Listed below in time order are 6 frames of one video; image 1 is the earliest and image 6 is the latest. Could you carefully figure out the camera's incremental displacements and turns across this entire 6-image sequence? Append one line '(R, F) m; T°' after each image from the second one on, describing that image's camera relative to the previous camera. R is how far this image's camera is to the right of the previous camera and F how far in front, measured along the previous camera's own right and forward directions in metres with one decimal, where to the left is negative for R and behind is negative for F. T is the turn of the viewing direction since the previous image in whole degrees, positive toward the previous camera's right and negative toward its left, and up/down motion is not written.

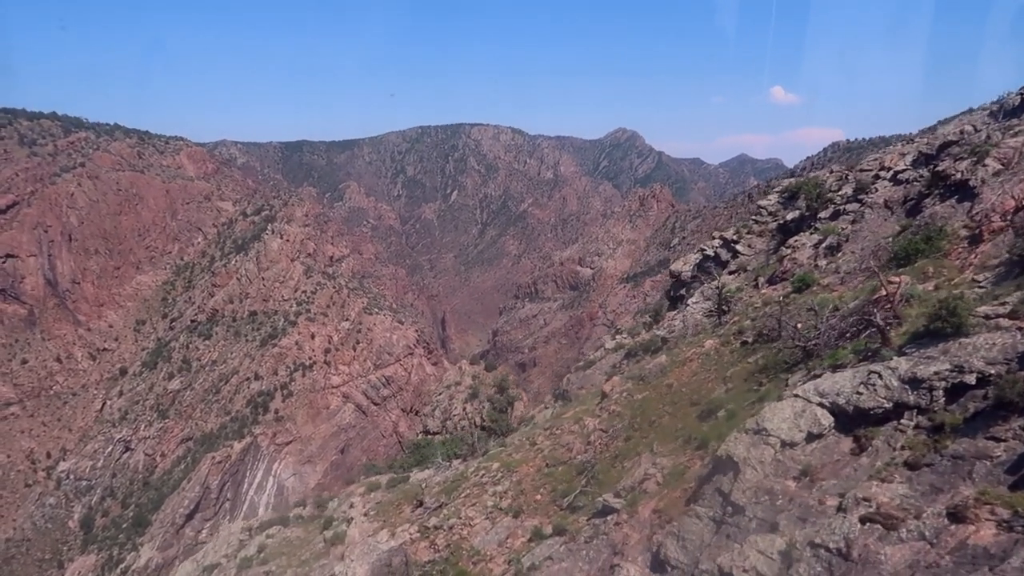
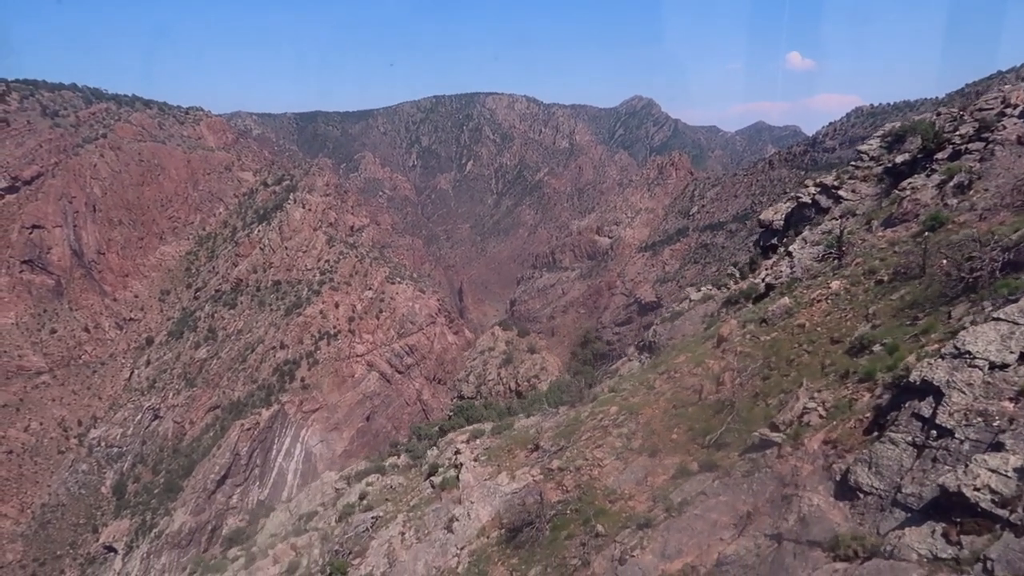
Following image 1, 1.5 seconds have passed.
(-1.8, +0.2) m; -1°
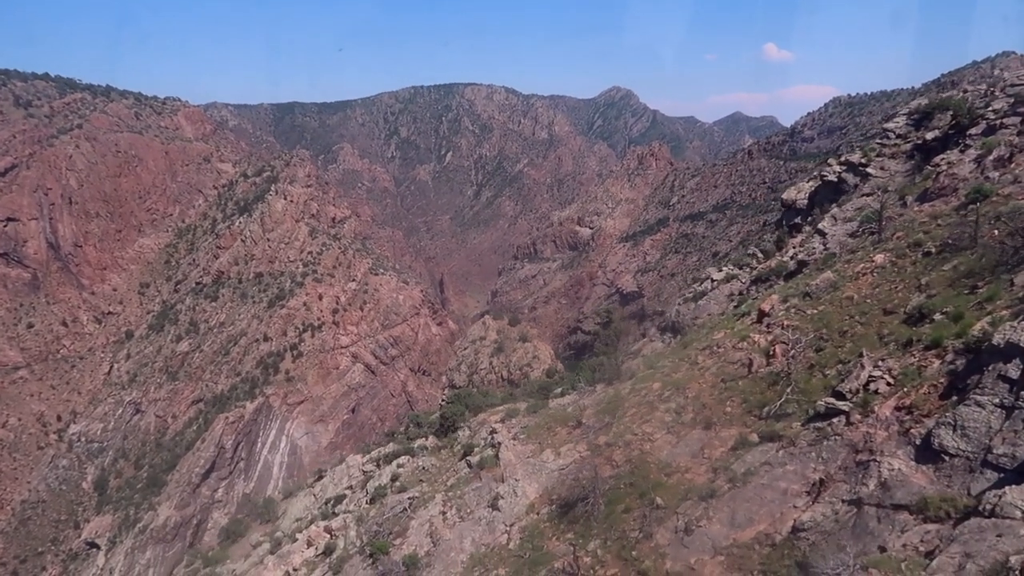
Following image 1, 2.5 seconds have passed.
(-1.1, +0.1) m; +2°
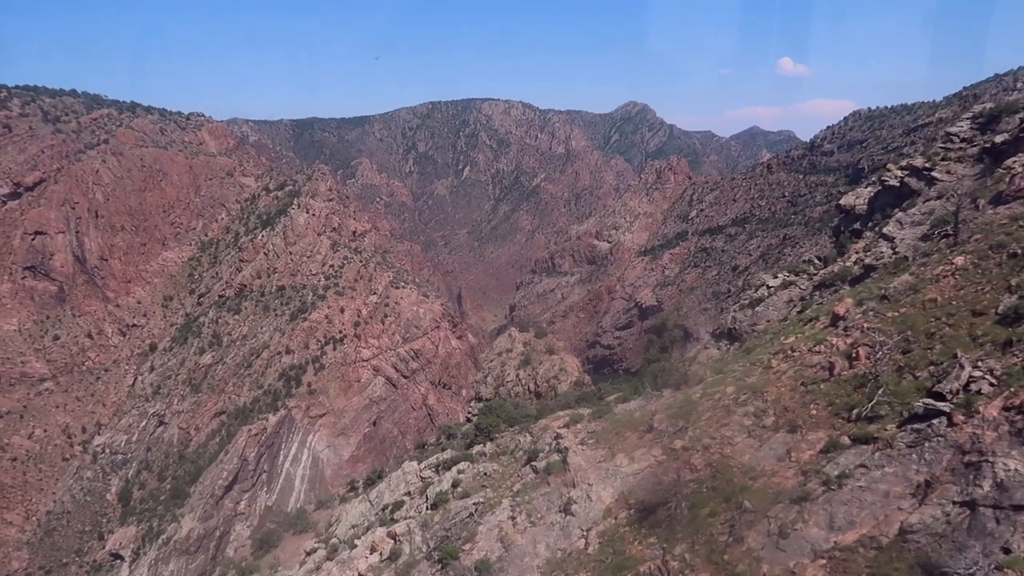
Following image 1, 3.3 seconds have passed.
(-1.0, +0.1) m; -1°
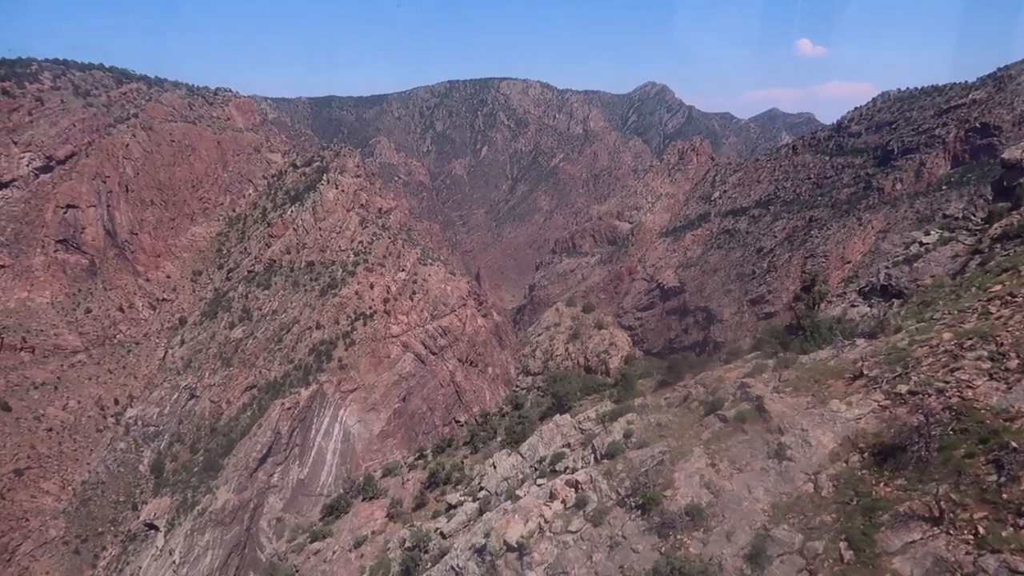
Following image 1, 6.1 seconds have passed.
(-3.3, +0.3) m; -1°
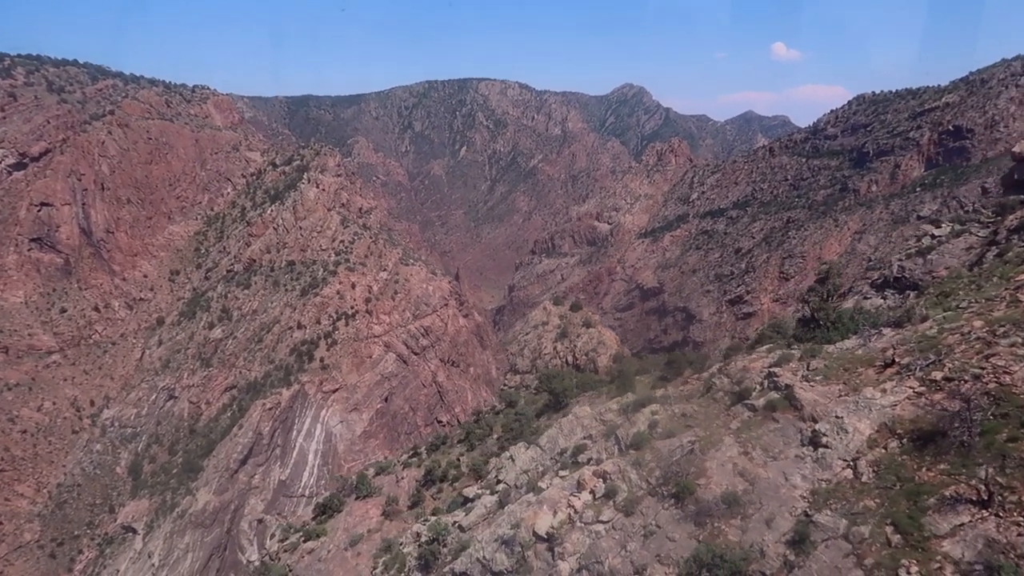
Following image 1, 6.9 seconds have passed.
(-1.0, +0.1) m; +2°
